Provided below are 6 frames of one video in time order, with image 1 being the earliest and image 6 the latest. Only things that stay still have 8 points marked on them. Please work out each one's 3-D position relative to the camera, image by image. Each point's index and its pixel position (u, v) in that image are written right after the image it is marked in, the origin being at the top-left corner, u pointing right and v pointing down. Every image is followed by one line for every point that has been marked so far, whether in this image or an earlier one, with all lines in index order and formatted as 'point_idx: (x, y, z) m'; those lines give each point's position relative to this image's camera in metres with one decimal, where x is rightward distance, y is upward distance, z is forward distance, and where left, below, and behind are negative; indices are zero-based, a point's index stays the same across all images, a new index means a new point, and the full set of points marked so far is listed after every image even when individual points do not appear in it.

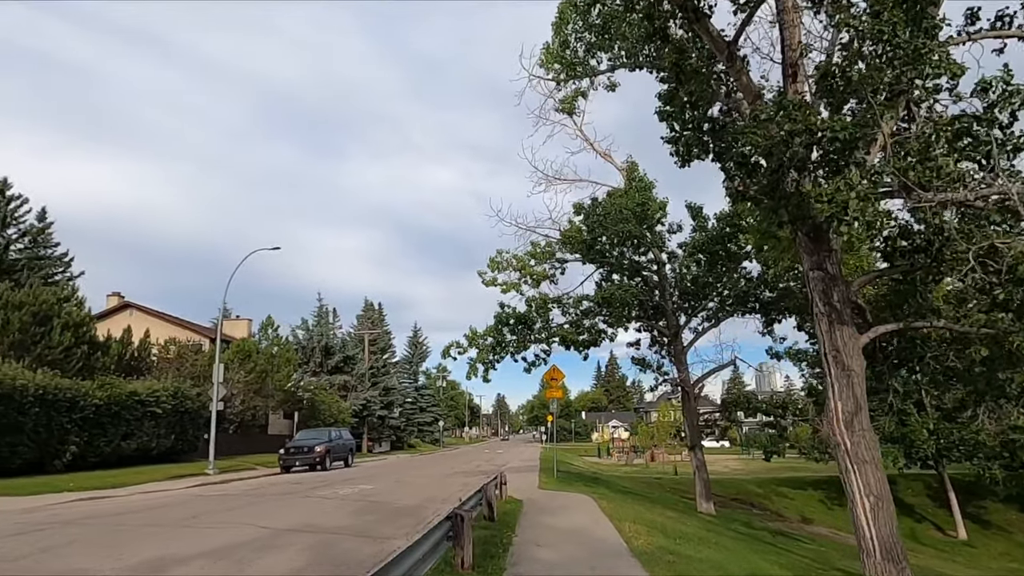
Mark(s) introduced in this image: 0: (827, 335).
0: (+5.4, -0.8, +11.4) m
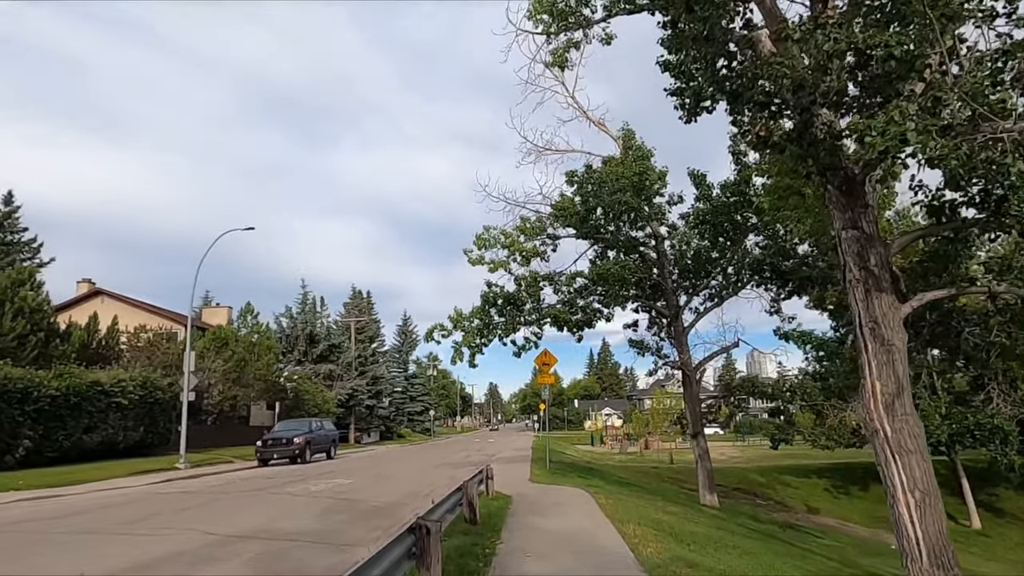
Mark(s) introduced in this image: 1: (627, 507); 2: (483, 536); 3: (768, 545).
0: (+5.1, -0.2, +9.7) m
1: (+2.2, -4.2, +12.6) m
2: (-0.4, -3.6, +9.7) m
3: (+4.6, -4.7, +12.0) m
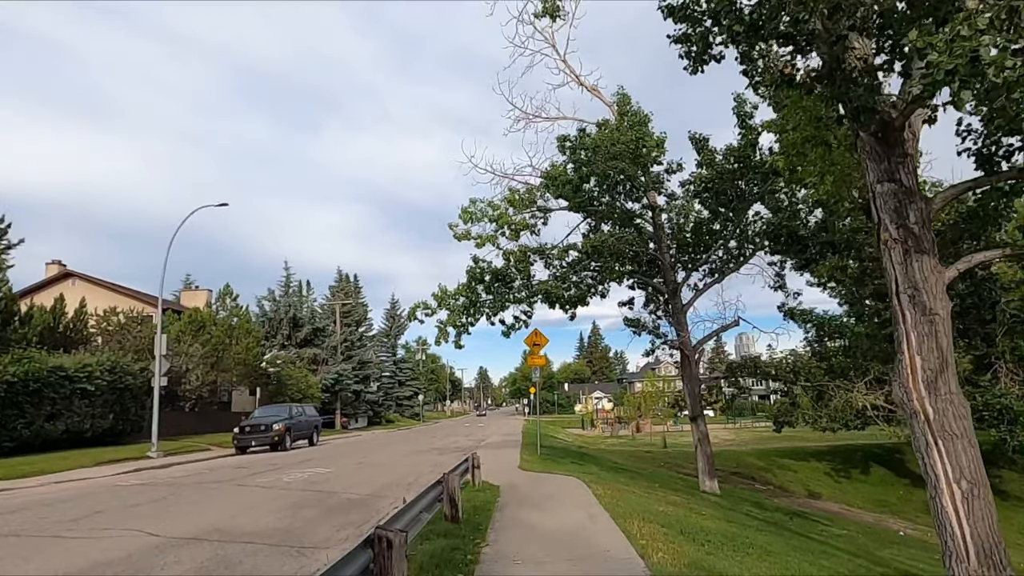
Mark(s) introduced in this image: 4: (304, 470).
0: (+5.0, +0.3, +8.5) m
1: (+2.0, -3.6, +11.4) m
2: (-0.6, -3.1, +8.4) m
3: (+4.4, -4.1, +10.8) m
4: (-5.8, -5.1, +18.5) m
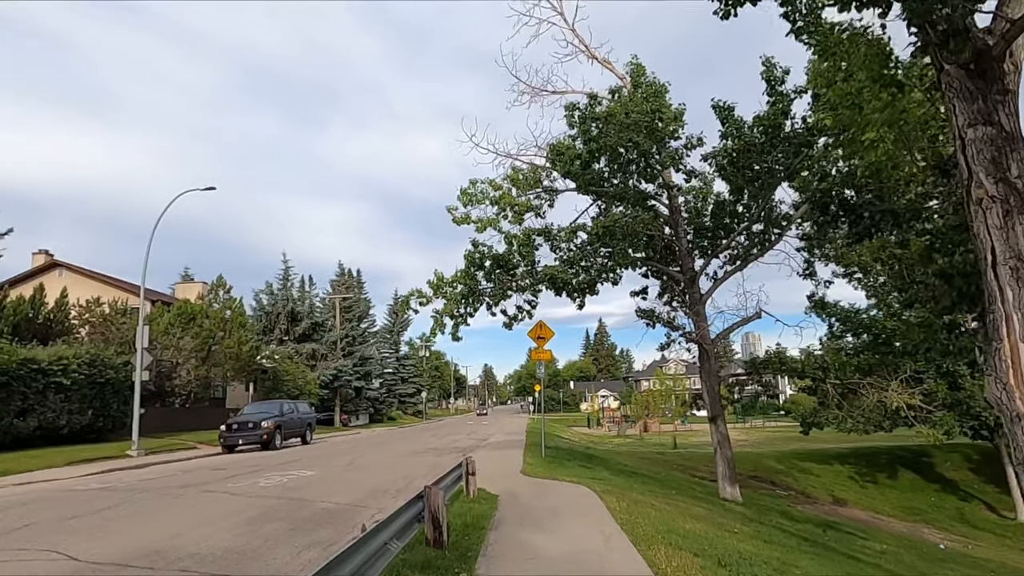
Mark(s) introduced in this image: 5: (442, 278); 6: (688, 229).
0: (+4.9, +0.6, +6.7) m
1: (+2.0, -3.3, +9.6) m
2: (-0.6, -2.8, +6.7) m
3: (+4.4, -3.8, +9.1) m
4: (-5.7, -4.7, +16.8) m
5: (-2.0, +0.3, +18.7) m
6: (+5.1, +1.7, +19.2) m
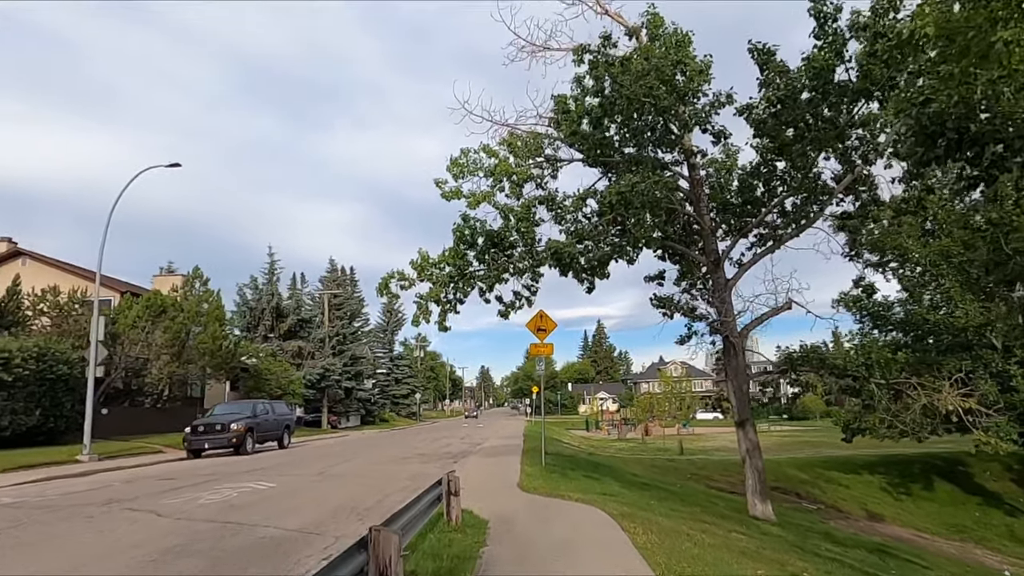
0: (+4.9, +1.0, +4.2) m
1: (+1.9, -2.9, +7.1) m
2: (-0.7, -2.3, +4.1) m
3: (+4.3, -3.4, +6.5) m
4: (-5.8, -4.2, +14.3) m
5: (-2.1, +0.7, +16.1) m
6: (+5.0, +2.1, +16.6) m
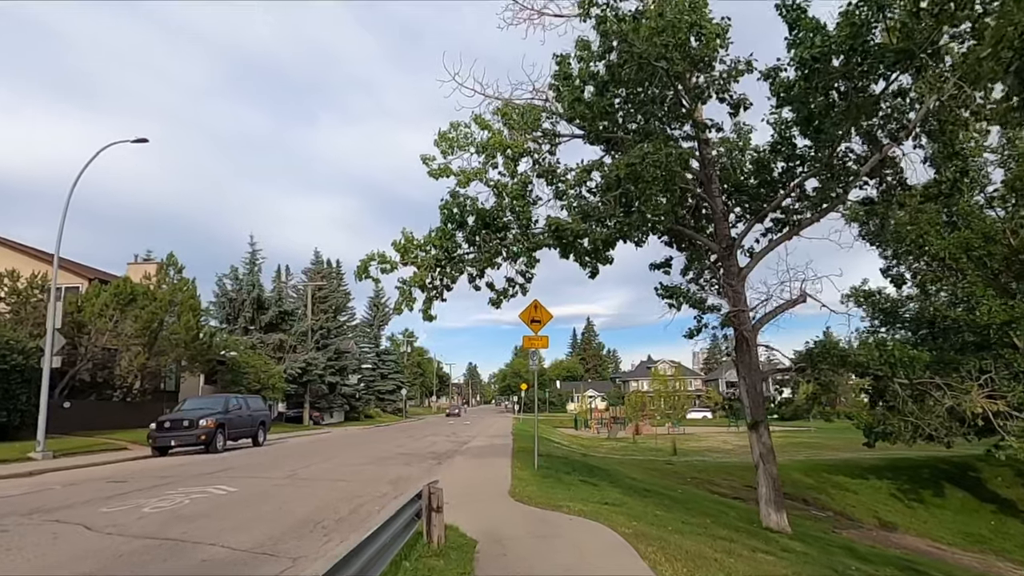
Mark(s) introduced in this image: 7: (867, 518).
0: (+5.0, +1.2, +2.8) m
1: (+1.9, -2.6, +5.6) m
2: (-0.7, -2.1, +2.6) m
3: (+4.3, -3.1, +5.1) m
4: (-6.0, -3.9, +12.7) m
5: (-2.2, +1.1, +14.6) m
6: (+4.9, +2.4, +15.2) m
7: (+10.6, -6.9, +19.8) m
